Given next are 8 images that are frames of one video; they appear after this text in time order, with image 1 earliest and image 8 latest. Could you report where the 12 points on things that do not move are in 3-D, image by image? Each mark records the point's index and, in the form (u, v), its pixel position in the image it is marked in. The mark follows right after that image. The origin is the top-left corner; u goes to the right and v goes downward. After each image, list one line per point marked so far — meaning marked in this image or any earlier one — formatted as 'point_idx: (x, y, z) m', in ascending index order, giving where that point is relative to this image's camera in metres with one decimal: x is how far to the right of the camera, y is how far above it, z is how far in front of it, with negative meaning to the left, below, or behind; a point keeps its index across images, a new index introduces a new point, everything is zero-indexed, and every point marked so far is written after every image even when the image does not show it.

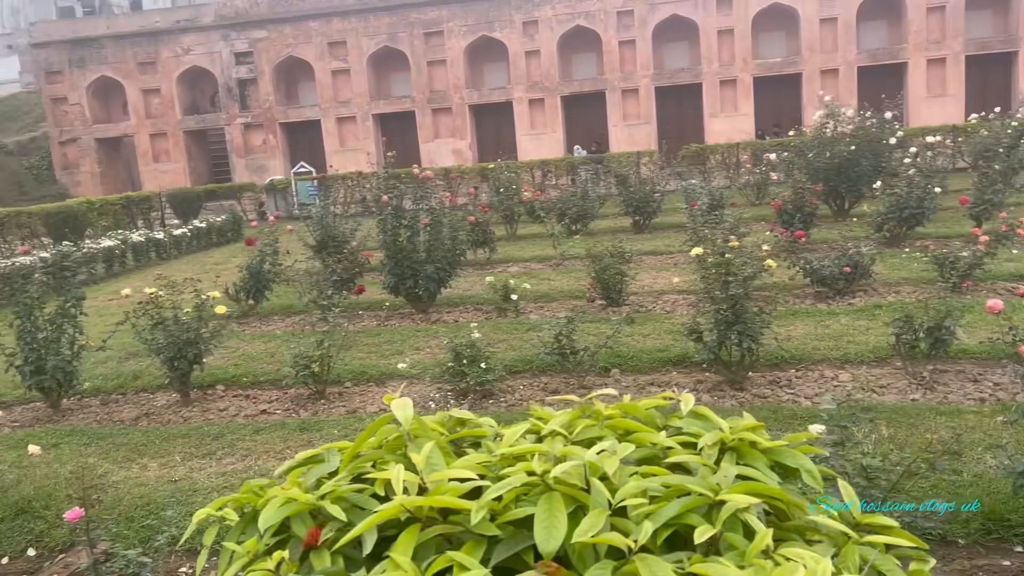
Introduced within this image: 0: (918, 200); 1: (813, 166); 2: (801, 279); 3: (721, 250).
0: (+3.0, +0.7, +6.3) m
1: (+2.7, +1.1, +7.7) m
2: (+1.9, +0.1, +5.6) m
3: (+1.0, +0.2, +4.1) m
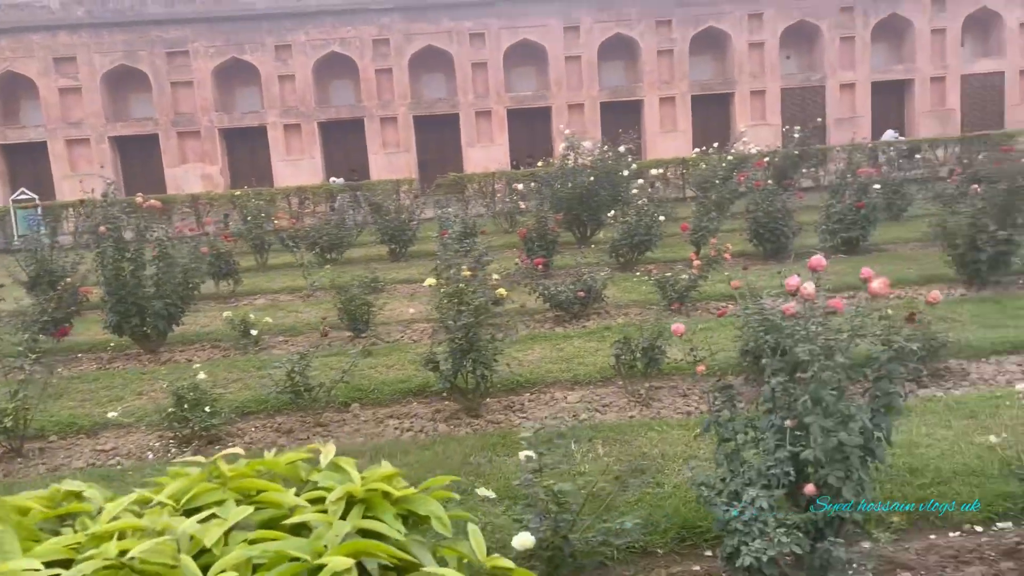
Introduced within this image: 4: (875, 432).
0: (+1.1, +0.5, +6.8) m
1: (+0.4, +0.9, +8.1) m
2: (+0.2, -0.1, +5.9) m
3: (-0.3, 0.0, +4.1) m
4: (+1.0, -0.4, +2.4) m
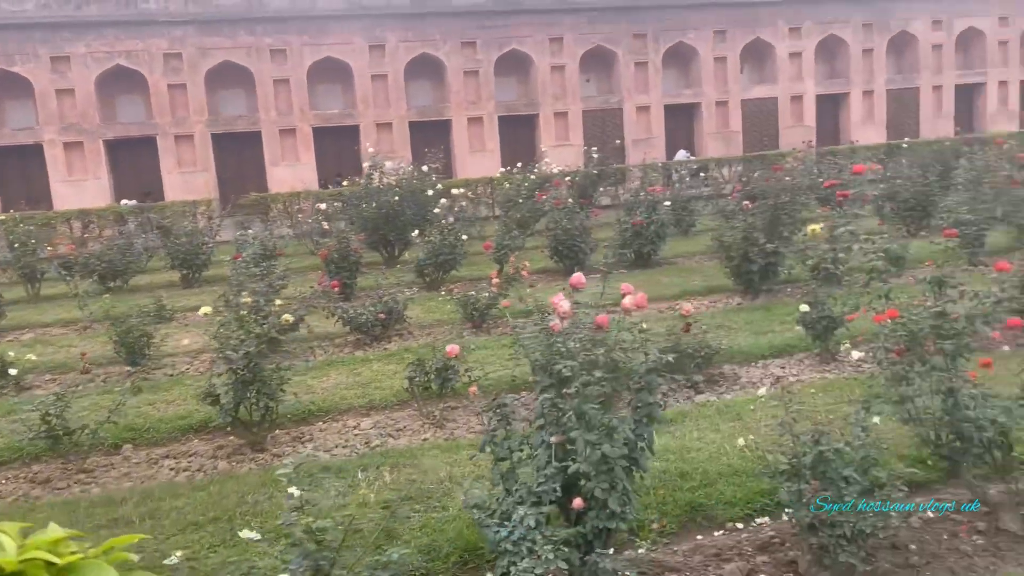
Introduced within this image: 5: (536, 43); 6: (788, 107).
0: (-0.5, +0.3, +6.8) m
1: (-1.4, +0.7, +8.0) m
2: (-1.2, -0.3, +5.7) m
3: (-1.3, -0.1, +3.9) m
4: (+0.4, -0.4, +2.5) m
5: (+0.4, +4.2, +14.5) m
6: (+5.4, +3.5, +16.4) m
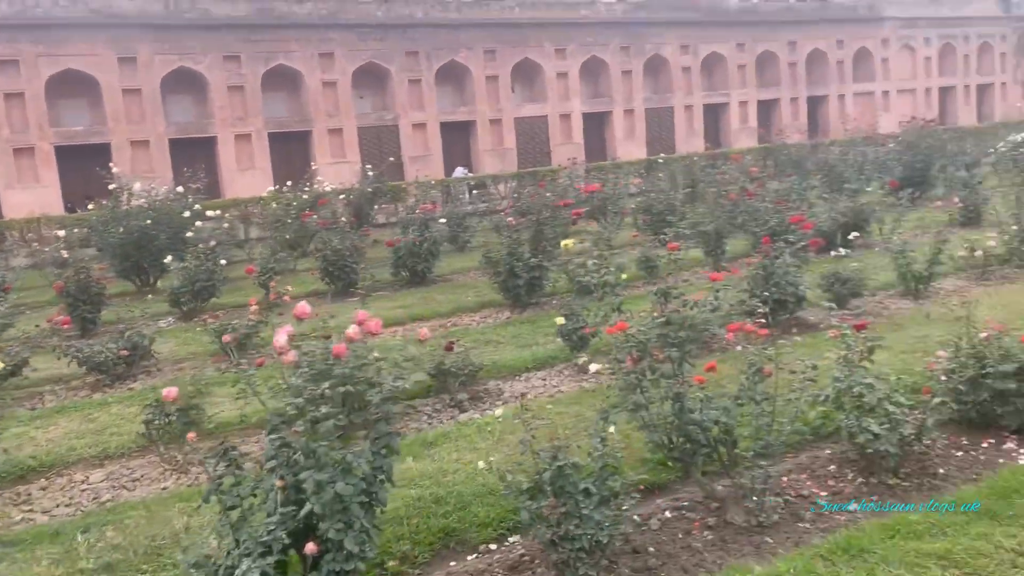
0: (-2.3, +0.1, +6.4) m
1: (-3.5, +0.4, +7.3) m
2: (-2.7, -0.5, +5.2) m
3: (-2.4, -0.3, +3.4) m
4: (-0.4, -0.5, +2.4) m
5: (-3.5, +3.9, +14.2) m
6: (+0.9, +3.3, +17.1) m
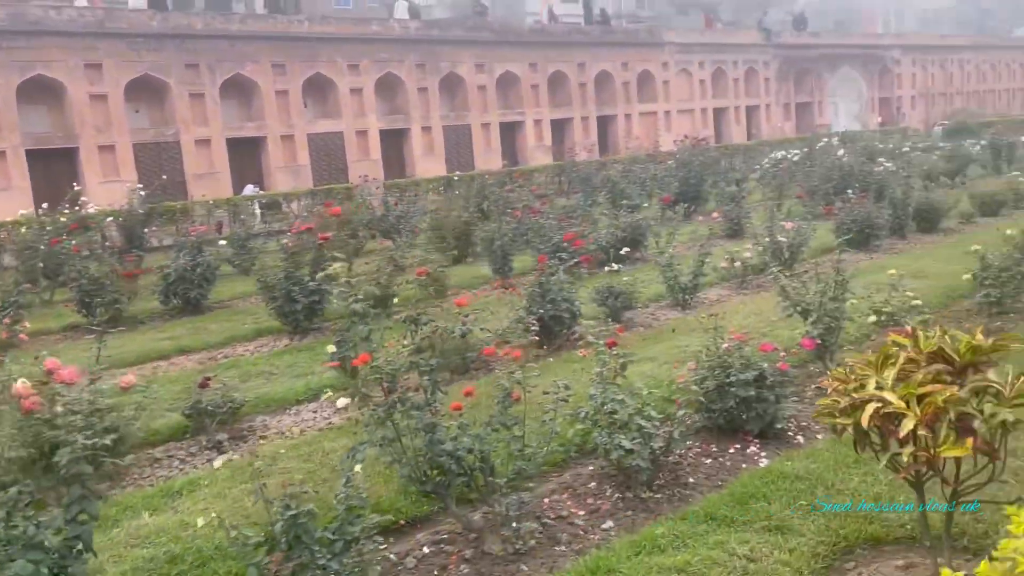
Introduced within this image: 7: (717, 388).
0: (-3.9, -0.1, +5.6) m
1: (-5.2, +0.1, +6.2) m
2: (-3.9, -0.7, +4.3) m
3: (-3.2, -0.5, +2.7) m
4: (-1.1, -0.6, +2.1) m
5: (-6.8, +3.4, +13.0) m
6: (-3.1, +2.9, +16.8) m
7: (+0.9, -0.4, +3.7) m
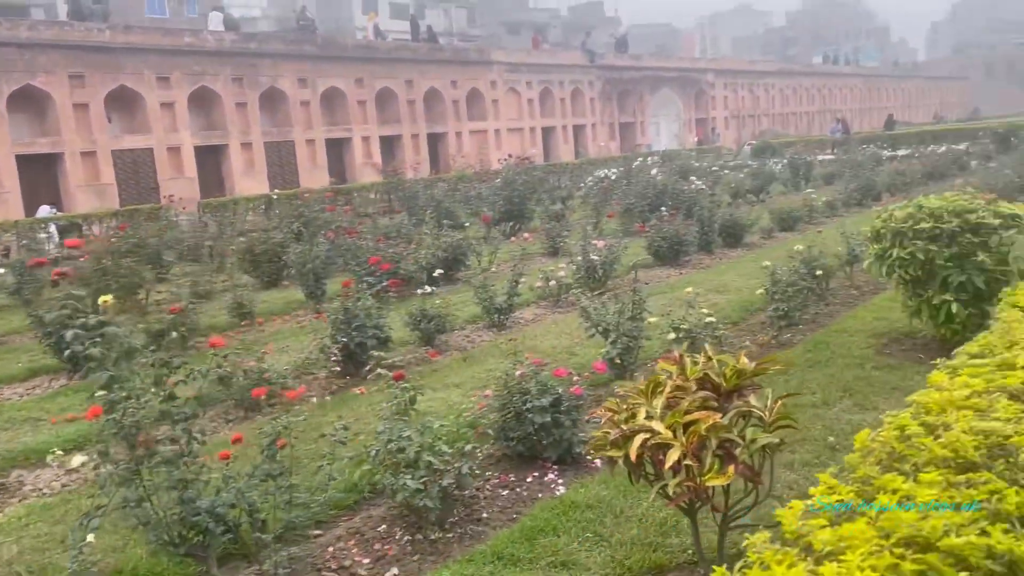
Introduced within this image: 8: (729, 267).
0: (-5.0, -0.4, +4.6) m
1: (-6.5, -0.2, +4.9) m
2: (-4.8, -1.0, +3.3) m
3: (-3.9, -0.7, +1.8) m
4: (-1.6, -0.8, +1.6) m
5: (-9.4, +2.9, +11.4) m
6: (-6.5, +2.4, +15.8) m
7: (0.0, -0.5, +3.6) m
8: (+2.1, +0.2, +8.2) m
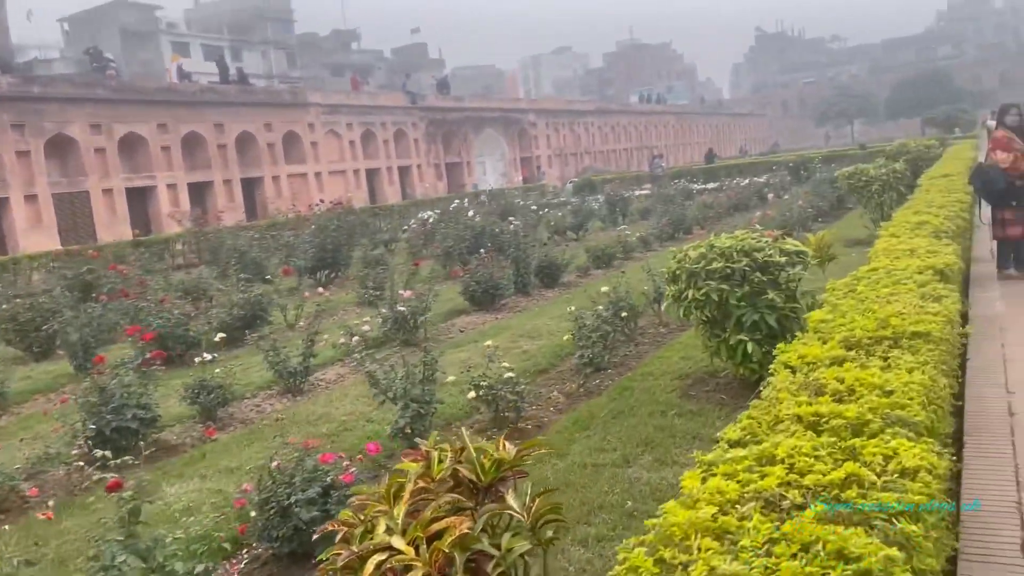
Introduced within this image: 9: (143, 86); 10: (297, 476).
0: (-6.0, -1.0, +3.1) m
1: (-7.5, -0.9, +3.2) m
2: (-5.5, -1.5, +1.9) m
3: (-4.3, -1.0, +0.6) m
4: (-2.1, -1.0, +0.9) m
5: (-11.7, +1.7, +9.1) m
6: (-9.7, +1.2, +14.0) m
7: (-0.9, -0.8, +3.1) m
8: (+0.3, -0.2, +8.0) m
9: (-8.2, +4.5, +18.8) m
10: (-0.8, -0.7, +3.2) m
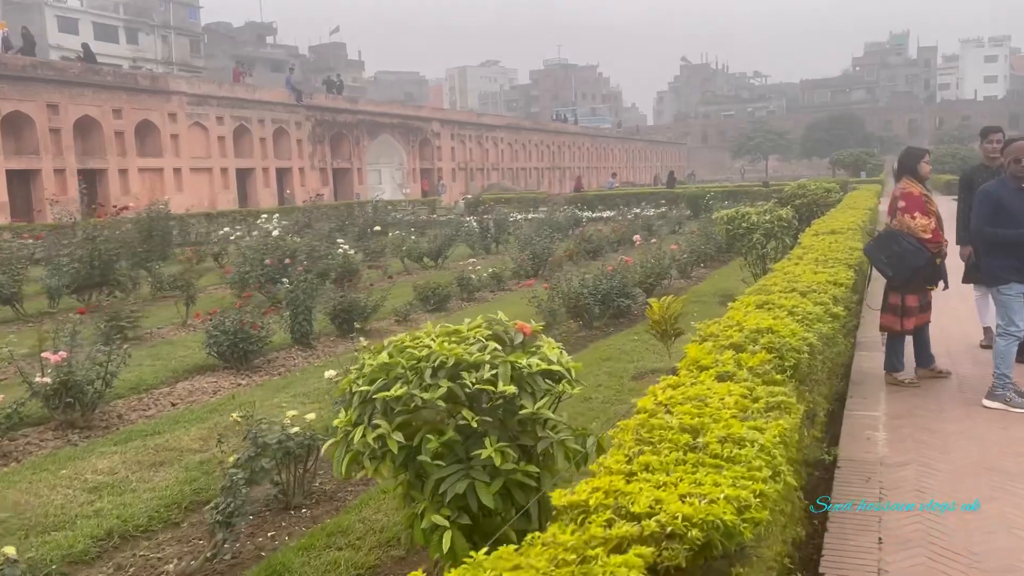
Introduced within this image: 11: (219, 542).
0: (-7.3, -1.0, +0.5) m
1: (-8.8, -0.8, +0.4) m
2: (-6.8, -1.5, -0.7) m
3: (-5.4, -1.1, -1.9) m
4: (-3.2, -1.2, -1.4) m
5: (-13.4, +2.0, +5.9) m
6: (-11.8, +1.3, +11.0) m
7: (-2.2, -1.1, +0.9) m
8: (-1.5, -0.6, +5.9) m
9: (-10.7, +4.5, +16.0) m
10: (-2.1, -1.0, +1.0) m
11: (-1.1, -0.9, +3.2) m
